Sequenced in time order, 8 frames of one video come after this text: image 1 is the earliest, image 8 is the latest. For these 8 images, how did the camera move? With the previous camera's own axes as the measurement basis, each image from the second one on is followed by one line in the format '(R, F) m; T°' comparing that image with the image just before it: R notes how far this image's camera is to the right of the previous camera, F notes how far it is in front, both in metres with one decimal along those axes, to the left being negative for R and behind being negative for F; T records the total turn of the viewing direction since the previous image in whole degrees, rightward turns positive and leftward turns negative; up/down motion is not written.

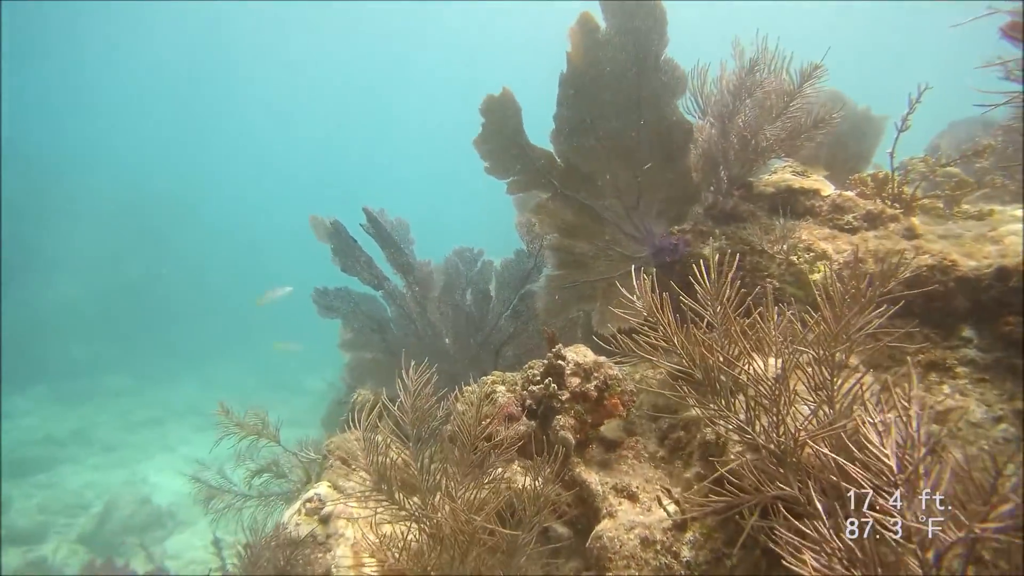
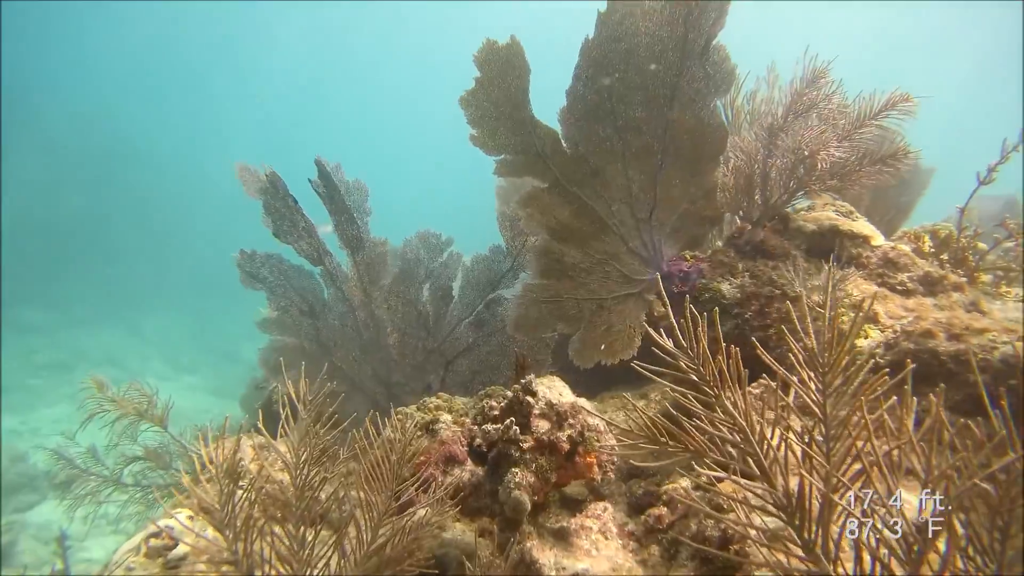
(0.0, +0.8) m; +4°
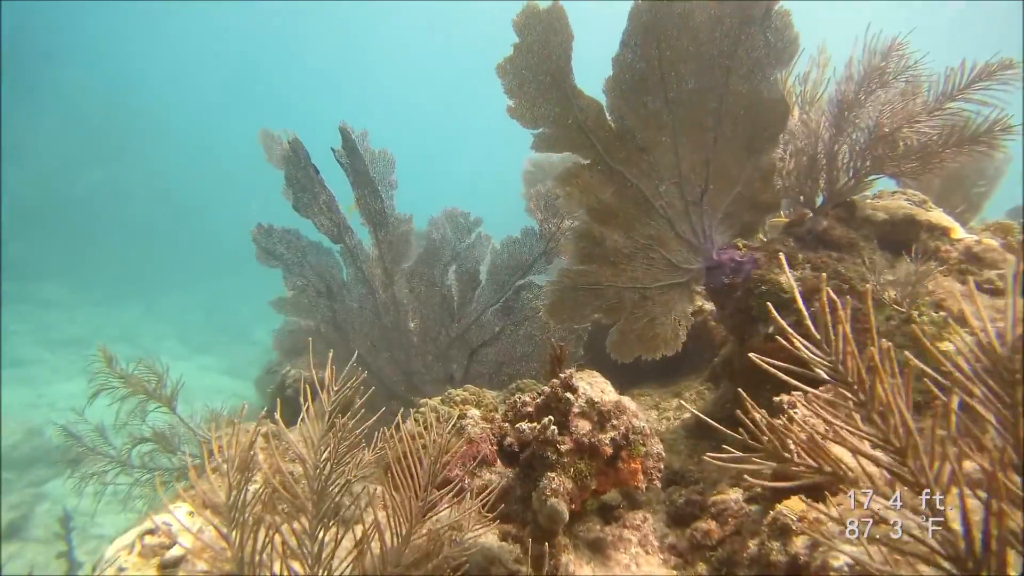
(-0.1, +0.3) m; -1°
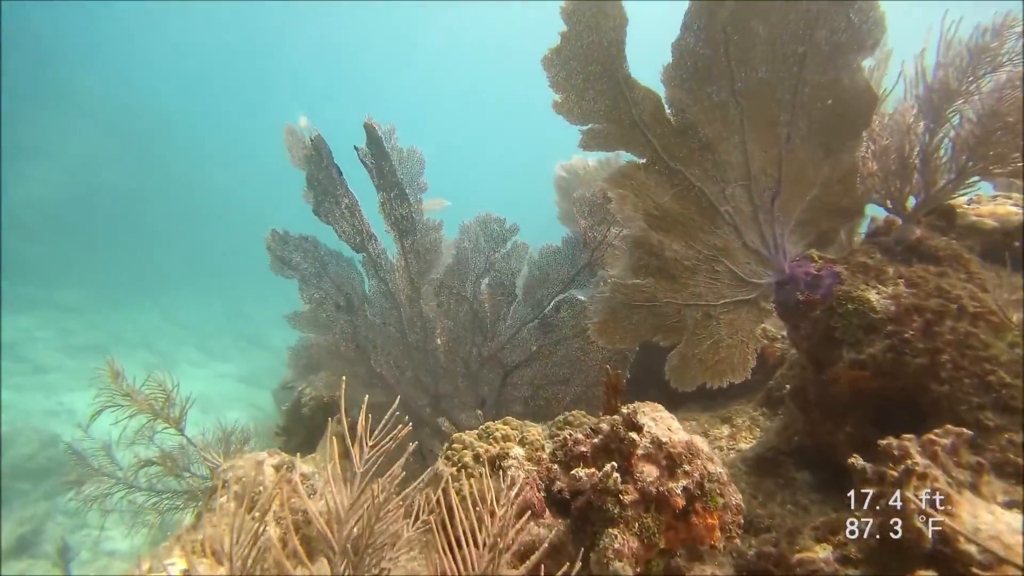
(-0.1, +0.3) m; -2°
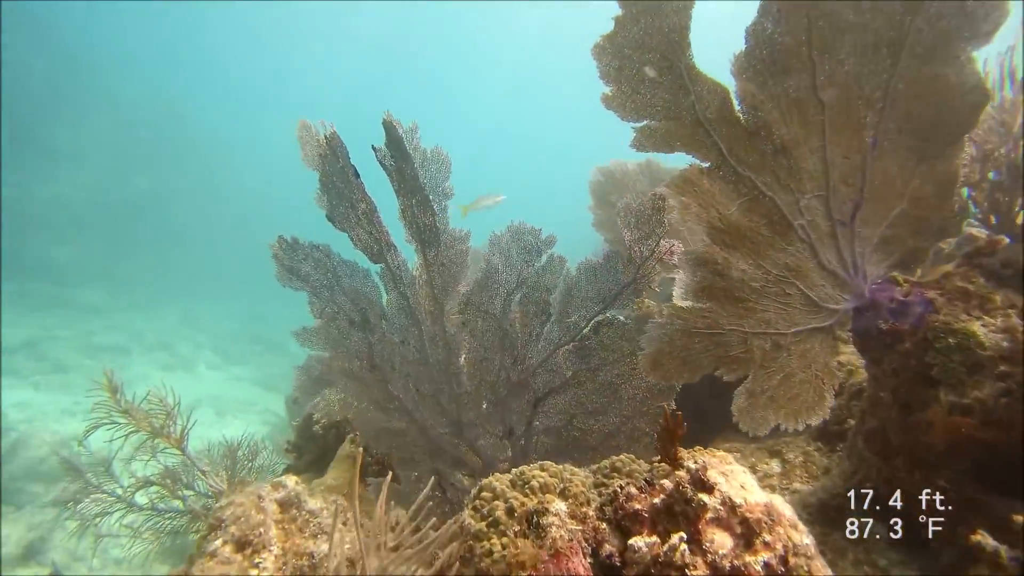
(-0.1, +0.3) m; -2°
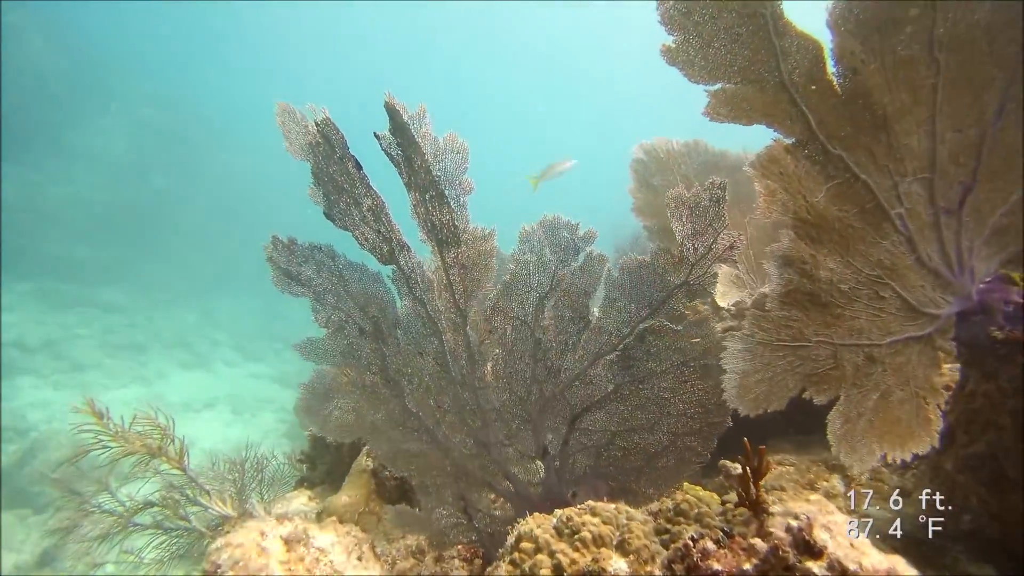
(-0.1, +0.3) m; -2°
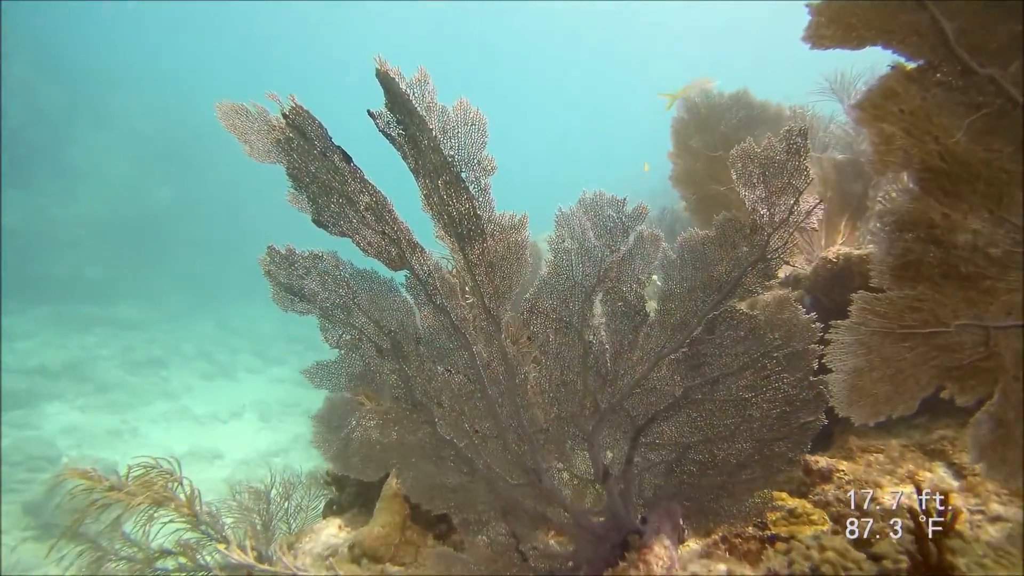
(-0.1, +0.4) m; -2°
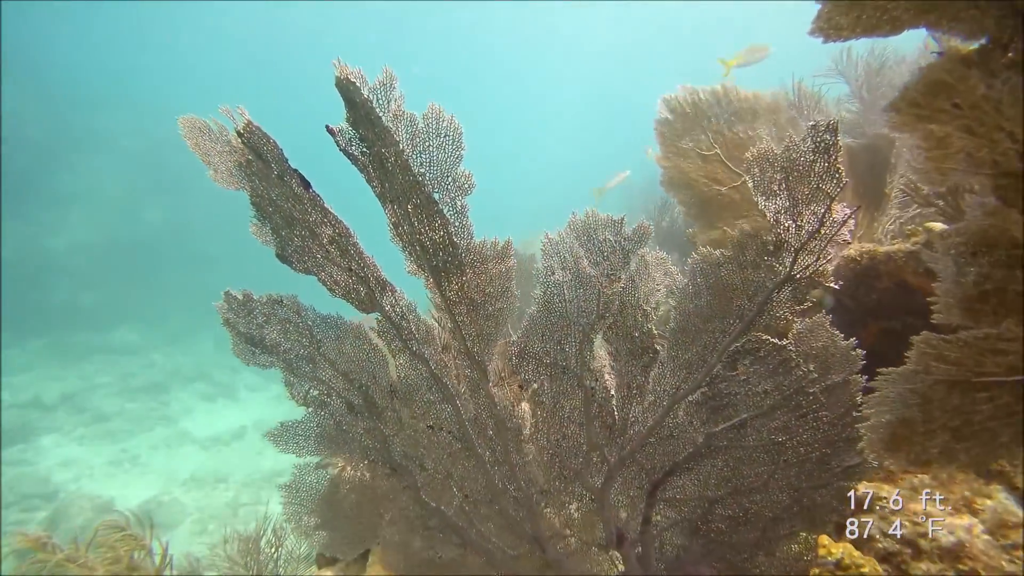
(+0.1, +0.3) m; 0°
